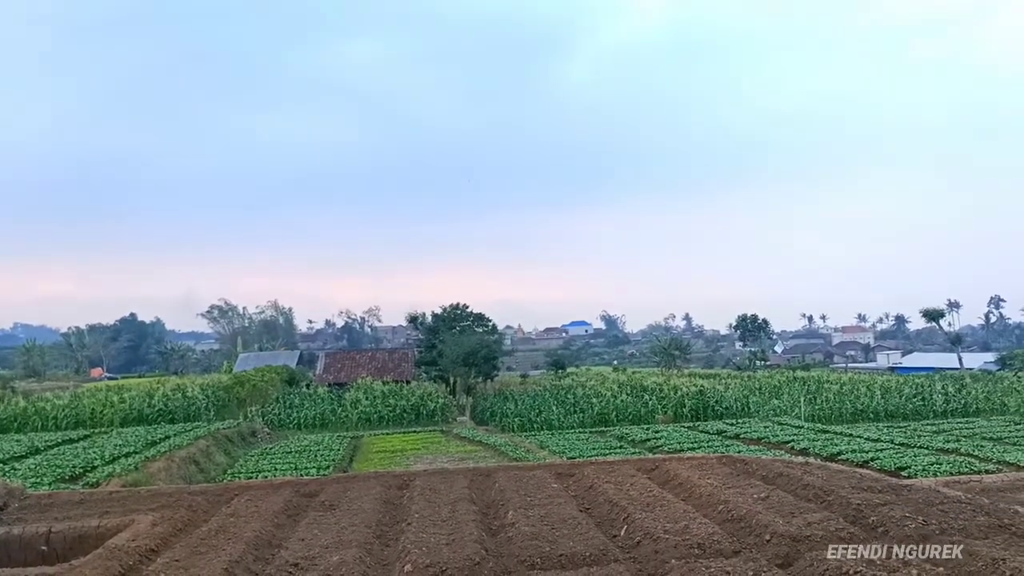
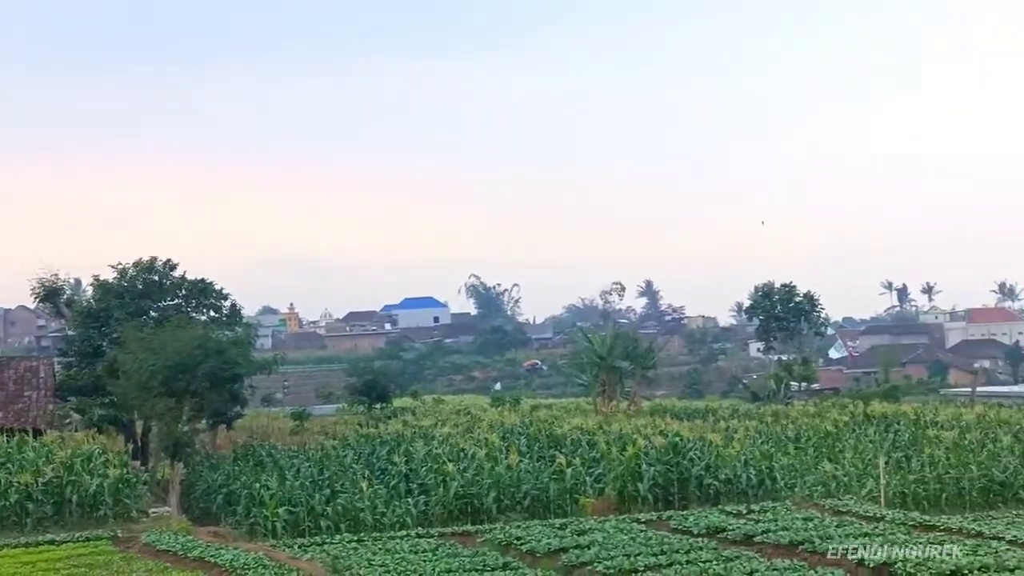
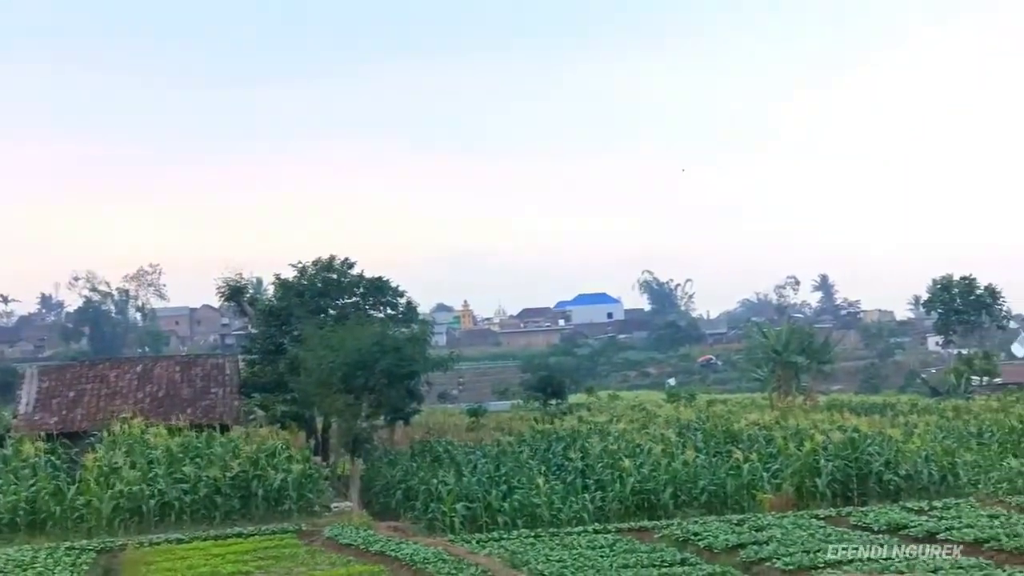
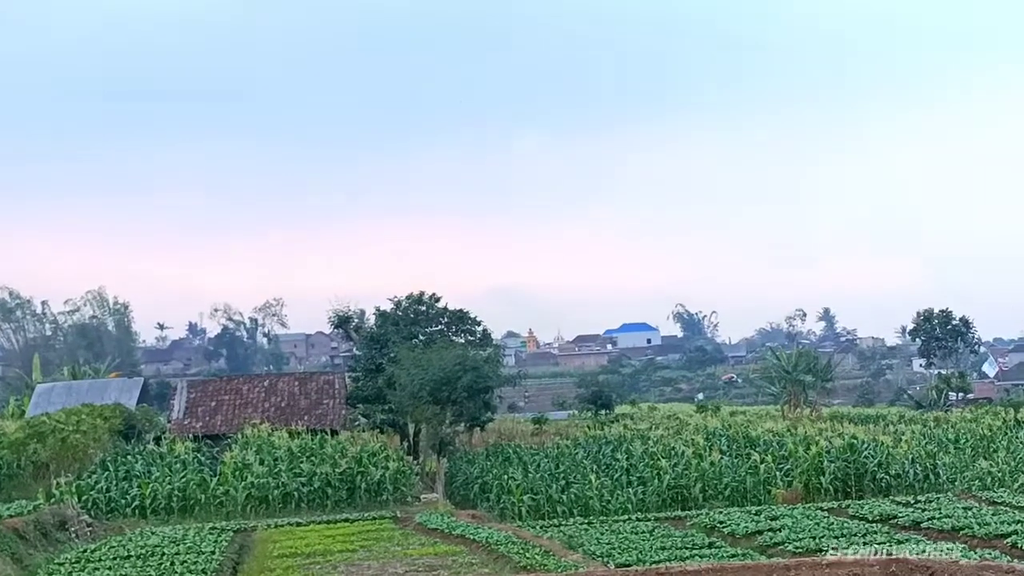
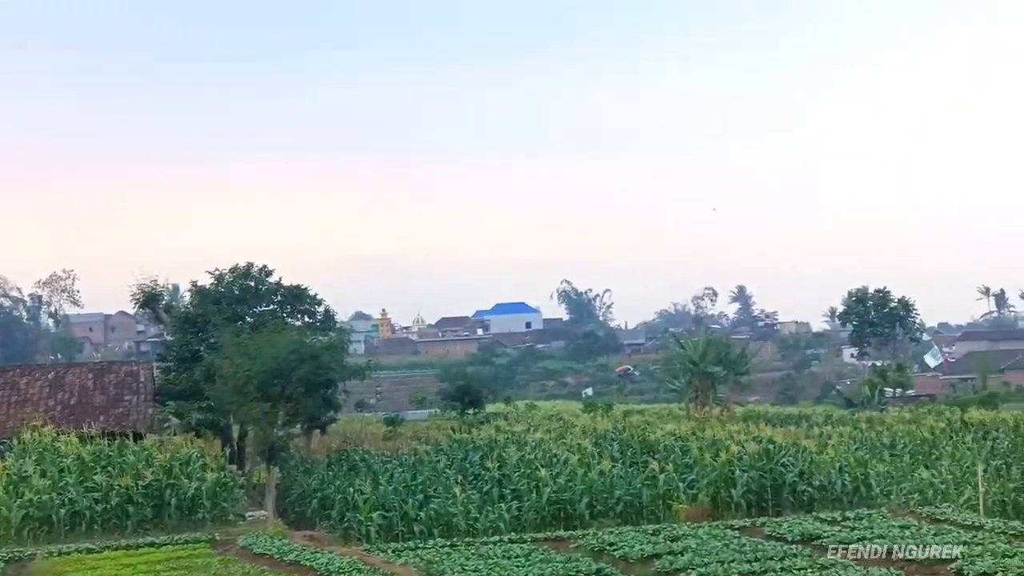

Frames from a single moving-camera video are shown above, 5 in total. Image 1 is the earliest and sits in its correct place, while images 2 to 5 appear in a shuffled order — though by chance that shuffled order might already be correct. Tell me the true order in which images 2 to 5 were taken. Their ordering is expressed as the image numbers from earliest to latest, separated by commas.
4, 3, 5, 2
